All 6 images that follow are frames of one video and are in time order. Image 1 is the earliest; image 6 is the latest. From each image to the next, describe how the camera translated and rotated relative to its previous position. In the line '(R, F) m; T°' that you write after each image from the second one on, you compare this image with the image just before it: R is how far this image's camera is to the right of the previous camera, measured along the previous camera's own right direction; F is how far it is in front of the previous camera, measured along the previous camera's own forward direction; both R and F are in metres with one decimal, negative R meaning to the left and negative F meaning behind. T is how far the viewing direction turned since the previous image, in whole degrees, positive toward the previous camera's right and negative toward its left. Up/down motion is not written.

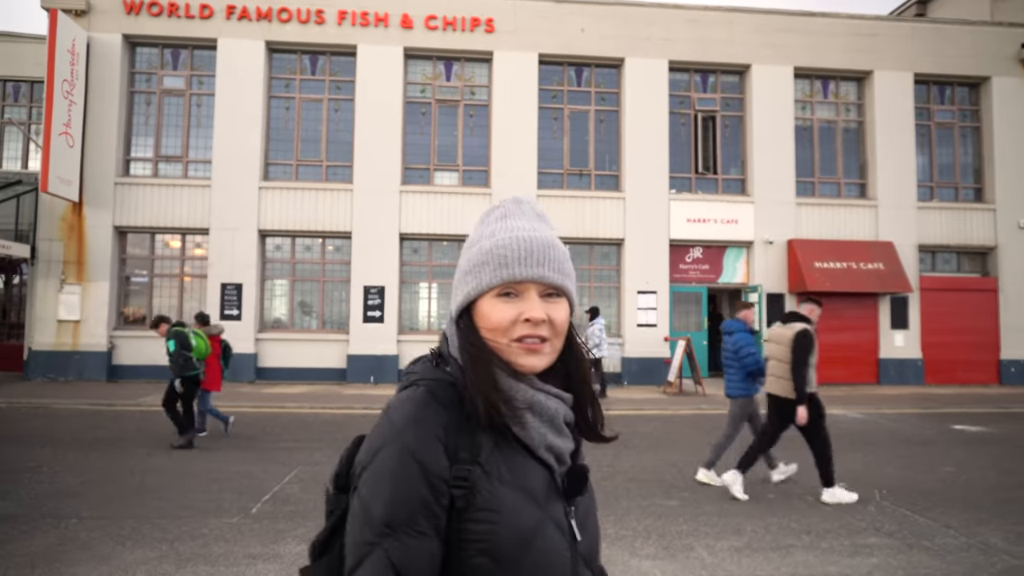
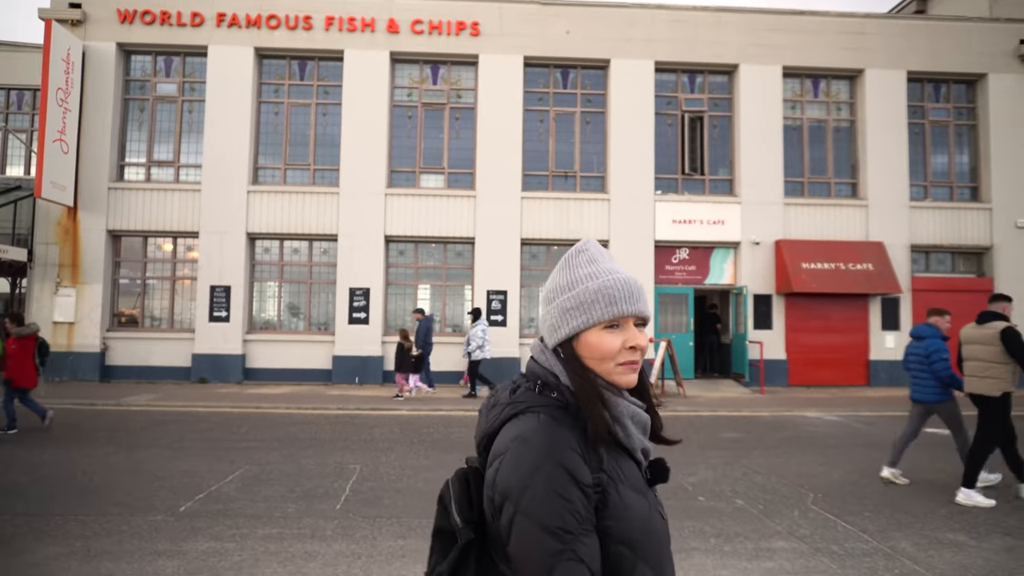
(+0.9, -0.1) m; -2°
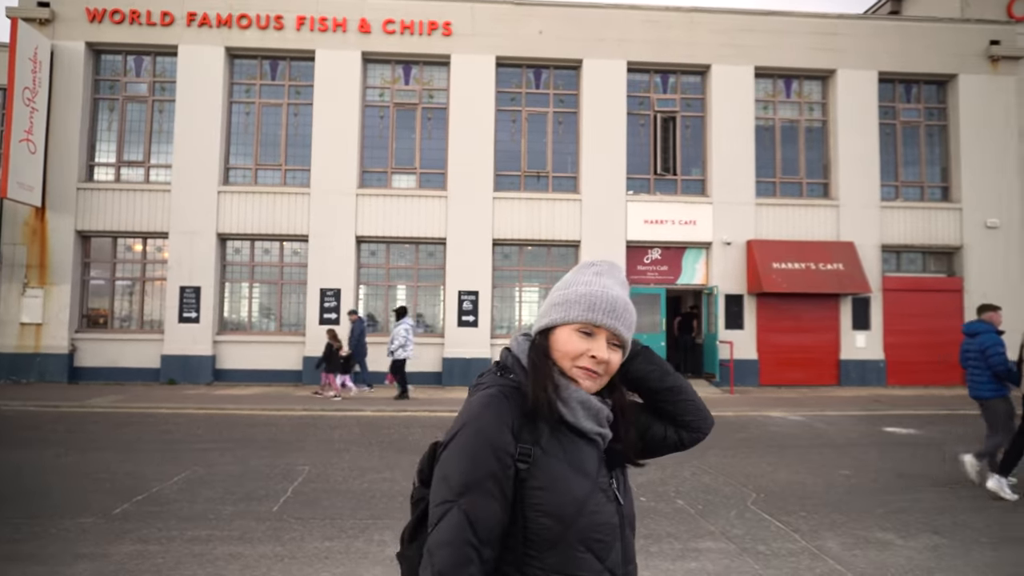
(+0.5, 0.0) m; +1°
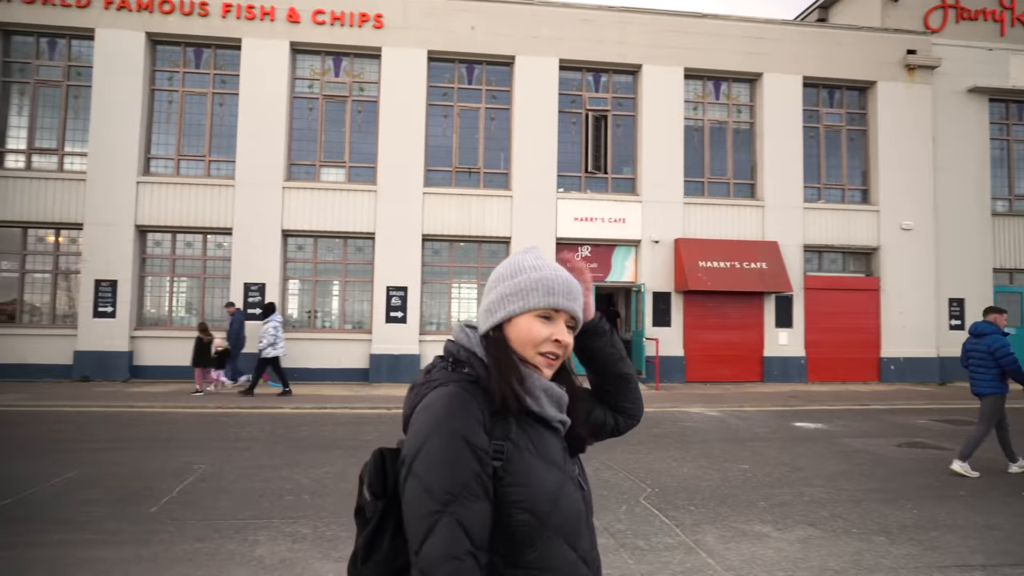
(+0.5, 0.0) m; +4°
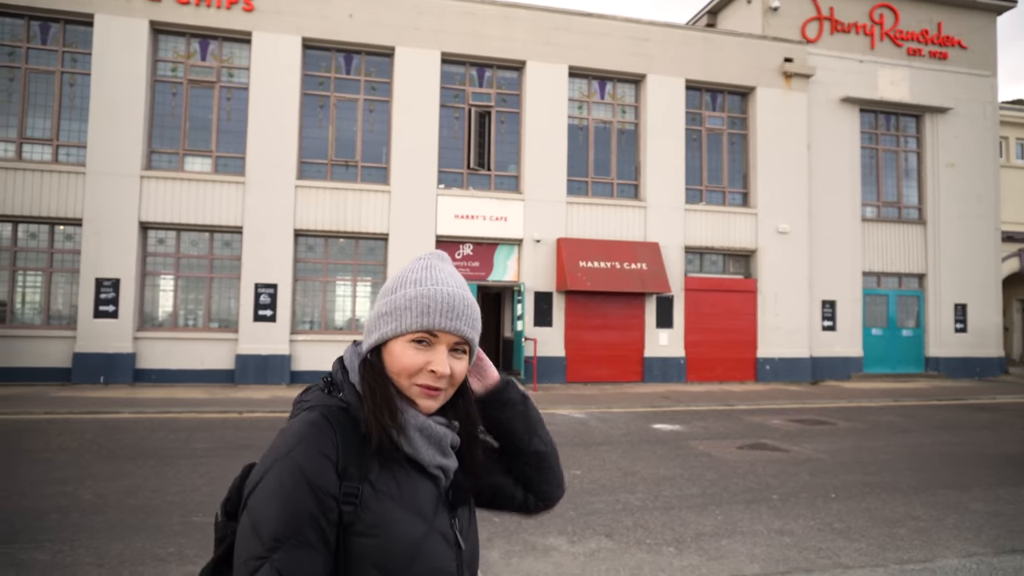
(+1.1, +0.3) m; +6°
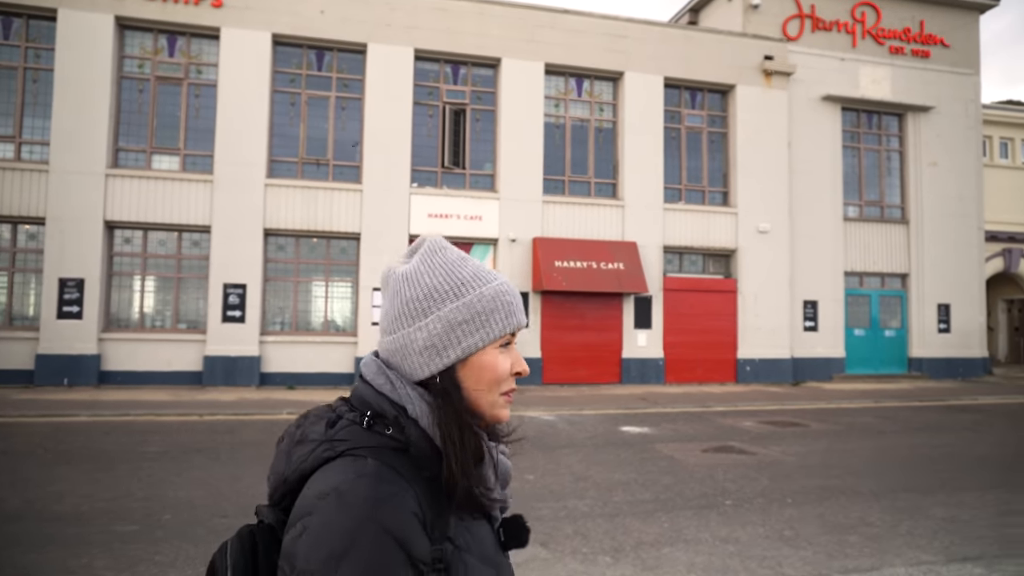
(+0.5, +0.2) m; 0°
